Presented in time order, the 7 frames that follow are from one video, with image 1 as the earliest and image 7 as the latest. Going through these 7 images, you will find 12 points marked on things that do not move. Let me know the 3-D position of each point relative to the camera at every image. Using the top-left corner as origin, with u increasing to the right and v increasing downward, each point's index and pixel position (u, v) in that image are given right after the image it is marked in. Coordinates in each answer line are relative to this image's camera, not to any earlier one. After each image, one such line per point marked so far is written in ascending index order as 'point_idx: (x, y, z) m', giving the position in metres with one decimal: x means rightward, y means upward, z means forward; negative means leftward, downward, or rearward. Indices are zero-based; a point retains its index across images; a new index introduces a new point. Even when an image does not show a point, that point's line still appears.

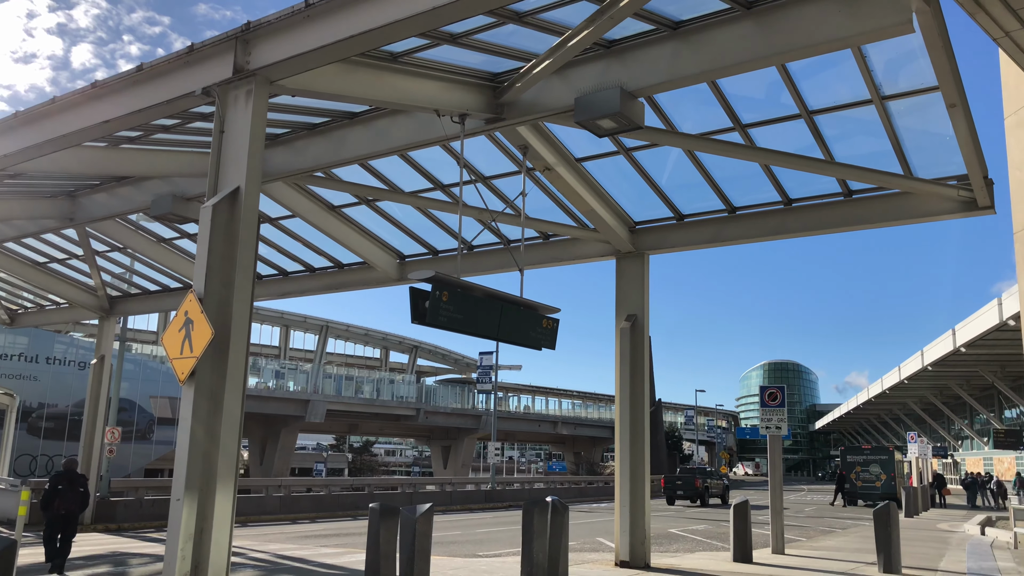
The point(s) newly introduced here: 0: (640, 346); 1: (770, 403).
0: (+1.8, -0.8, +11.7) m
1: (+4.2, -1.9, +14.0) m
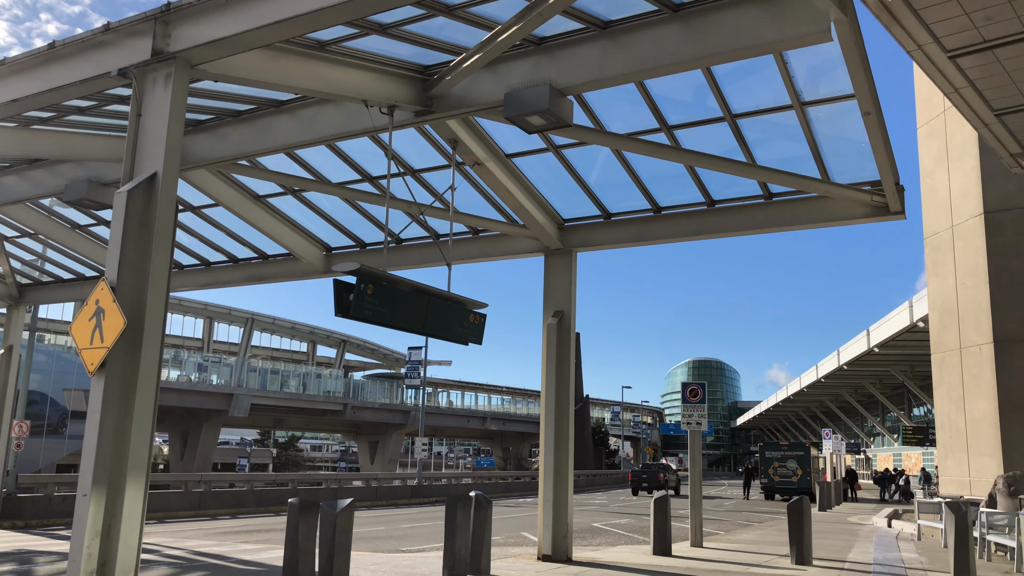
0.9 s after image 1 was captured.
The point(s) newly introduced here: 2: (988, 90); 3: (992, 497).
0: (+0.8, -0.8, +11.8) m
1: (+3.0, -1.9, +14.3) m
2: (+6.1, +2.5, +10.8) m
3: (+8.9, -3.9, +15.7) m
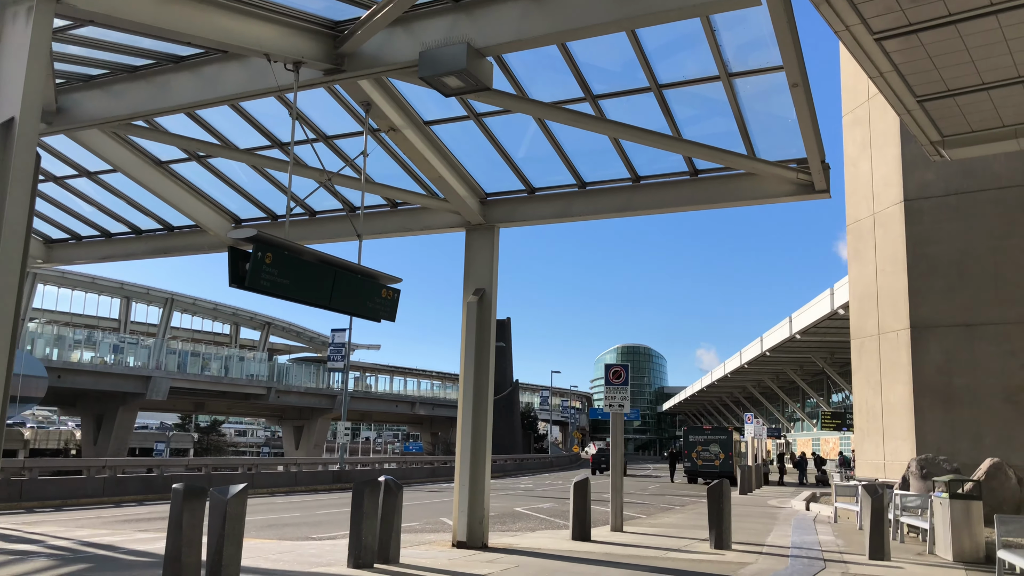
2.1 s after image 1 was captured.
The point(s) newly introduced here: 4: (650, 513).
0: (-0.3, -0.5, +11.3) m
1: (+1.7, -1.6, +14.0) m
2: (+5.1, +2.7, +10.7) m
3: (+7.4, -3.6, +16.0) m
4: (+3.1, -5.1, +19.0) m
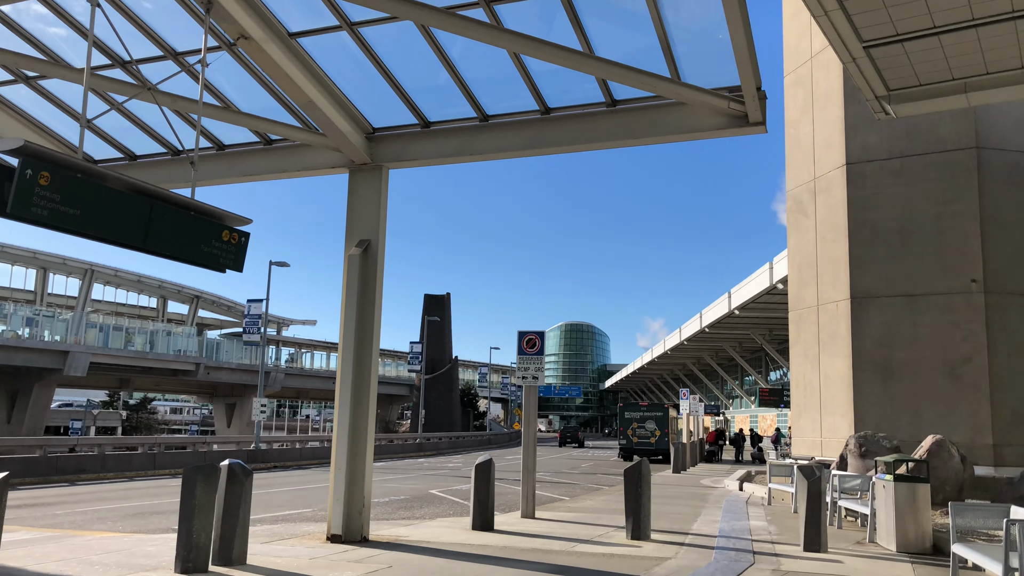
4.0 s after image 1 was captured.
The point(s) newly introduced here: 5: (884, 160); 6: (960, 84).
0: (-1.6, +0.1, +9.7) m
1: (+0.2, -0.9, +12.5) m
2: (+3.9, +3.2, +9.3) m
3: (+5.8, -3.0, +14.9) m
4: (+1.3, -4.3, +17.7) m
5: (+8.3, +2.9, +19.0) m
6: (+5.6, +2.6, +10.6) m
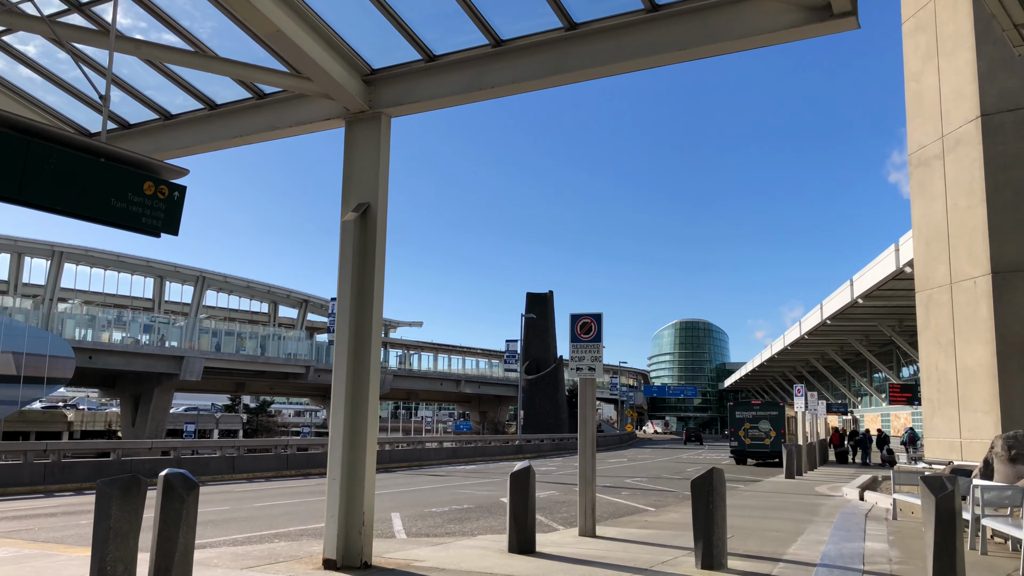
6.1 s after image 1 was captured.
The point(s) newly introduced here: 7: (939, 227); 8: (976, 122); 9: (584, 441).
0: (-1.3, +0.4, +8.0) m
1: (+0.9, -0.6, +10.6) m
2: (+4.0, +3.6, +6.9) m
3: (+6.8, -2.5, +12.2) m
4: (+2.8, -4.0, +15.6) m
5: (+9.7, +3.4, +15.9) m
6: (+5.9, +3.1, +7.9) m
7: (+9.0, +1.3, +17.8) m
8: (+9.1, +3.3, +16.6) m
9: (+0.9, -1.9, +10.3) m
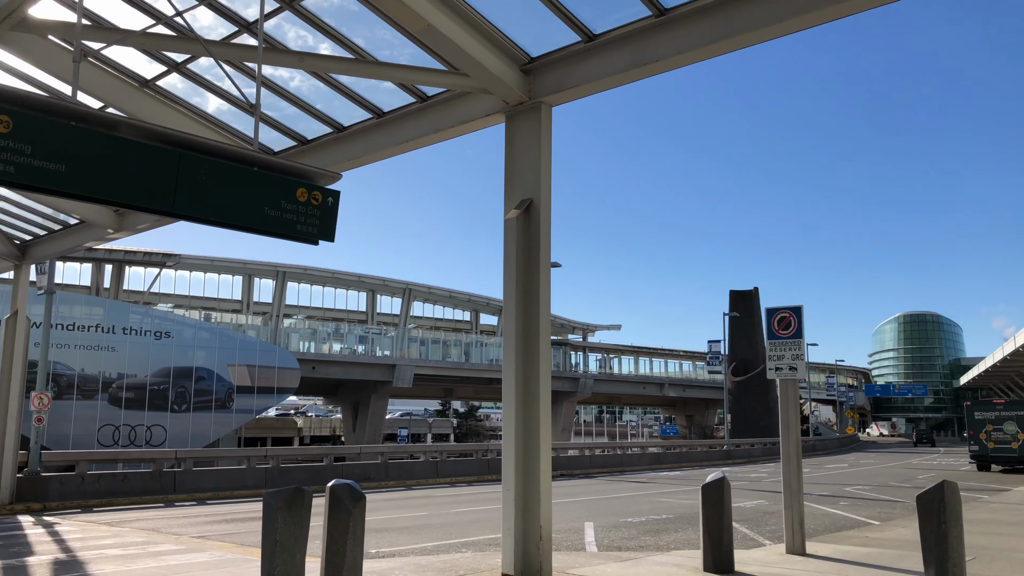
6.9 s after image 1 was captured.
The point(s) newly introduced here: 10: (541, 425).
0: (+0.2, +0.4, +7.6) m
1: (+3.1, -0.5, +9.5) m
2: (+5.0, +3.9, +5.3) m
3: (+9.3, -2.1, +9.7) m
4: (+6.2, -3.8, +13.9) m
5: (+12.7, +3.9, +12.7) m
6: (+7.1, +3.4, +5.8) m
7: (+12.5, +1.8, +14.7) m
8: (+12.3, +3.8, +13.5) m
9: (+3.0, -1.8, +9.3) m
10: (+0.3, -1.2, +7.4) m
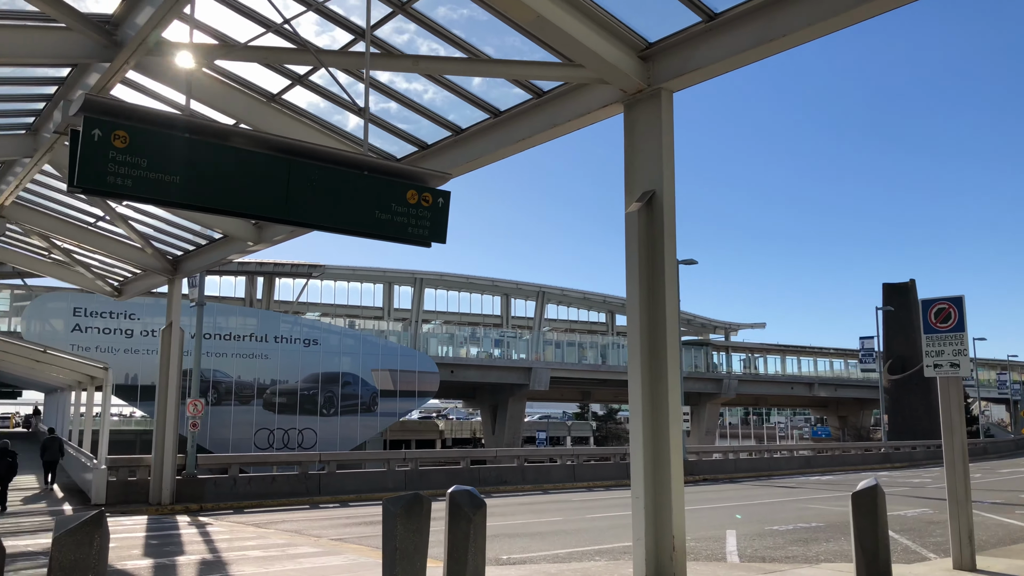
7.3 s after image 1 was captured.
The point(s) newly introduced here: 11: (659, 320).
0: (+1.3, +0.4, +7.2) m
1: (+4.4, -0.4, +8.7) m
2: (+5.5, +4.0, +4.2) m
3: (+10.6, -1.8, +7.8) m
4: (+8.3, -3.6, +12.4) m
5: (+14.2, +4.3, +10.2) m
6: (+7.7, +3.7, +4.3) m
7: (+14.5, +2.2, +12.2) m
8: (+14.0, +4.2, +11.1) m
9: (+4.4, -1.6, +8.4) m
10: (+1.3, -1.2, +7.0) m
11: (+1.3, -0.2, +7.1) m
